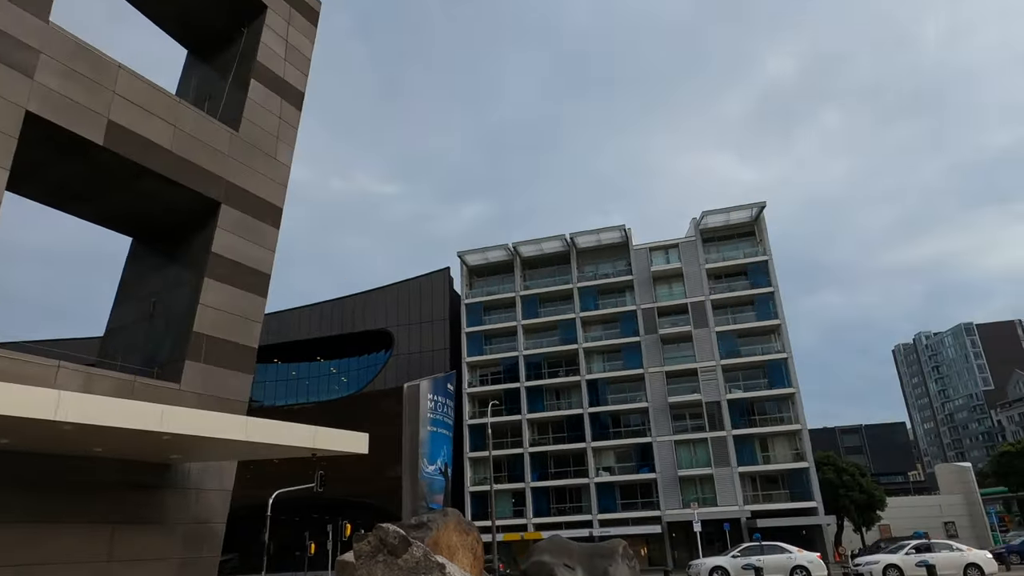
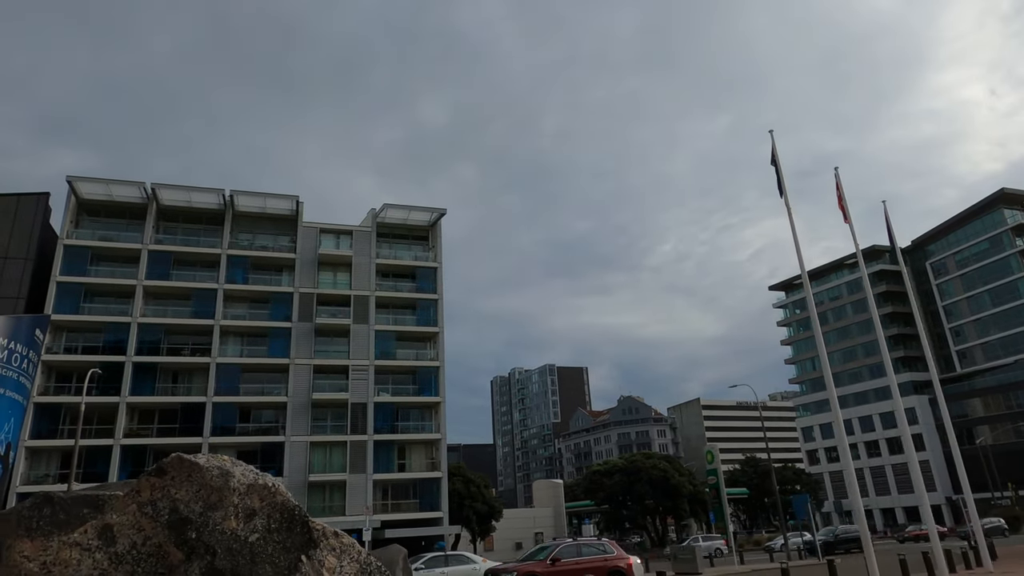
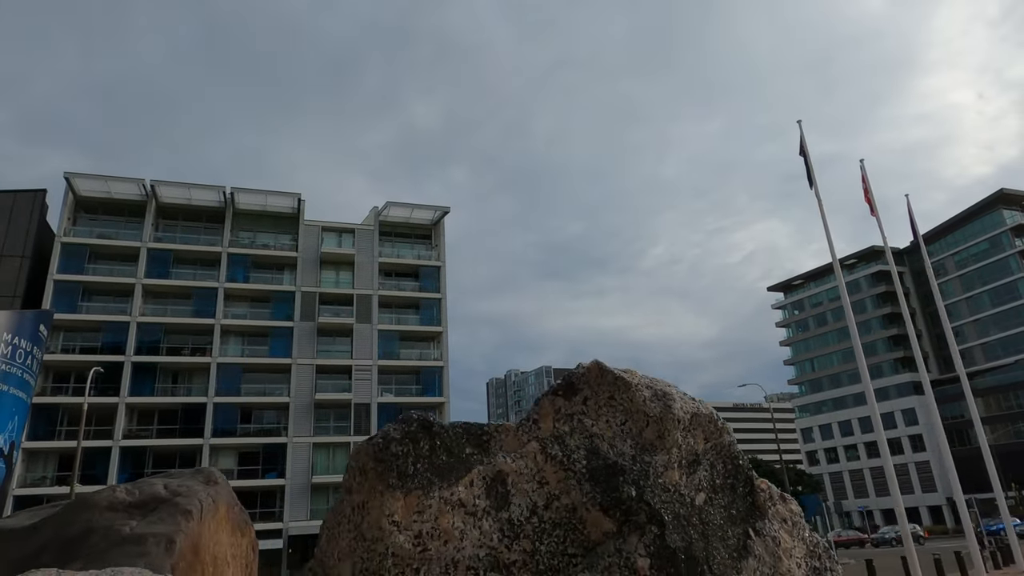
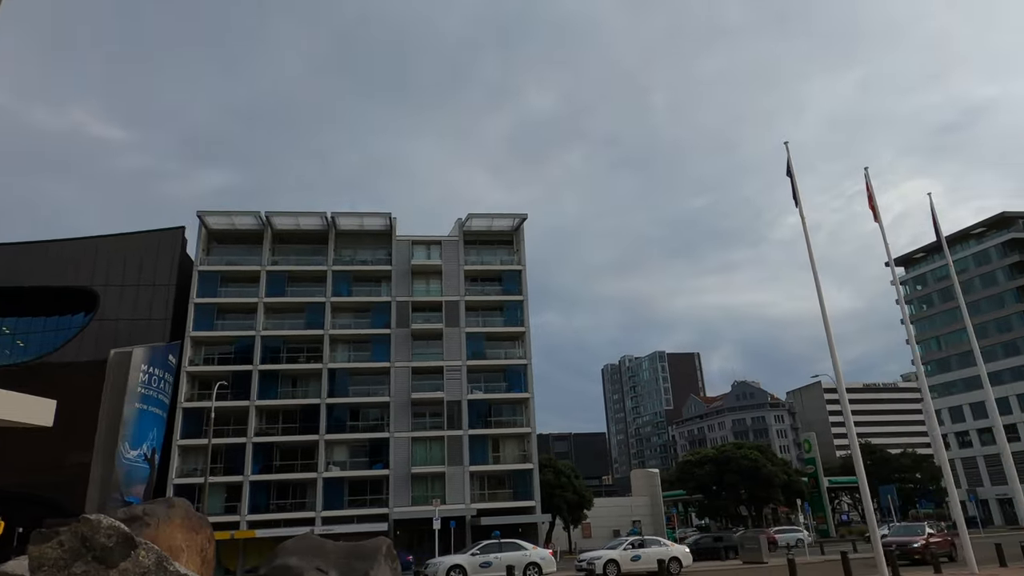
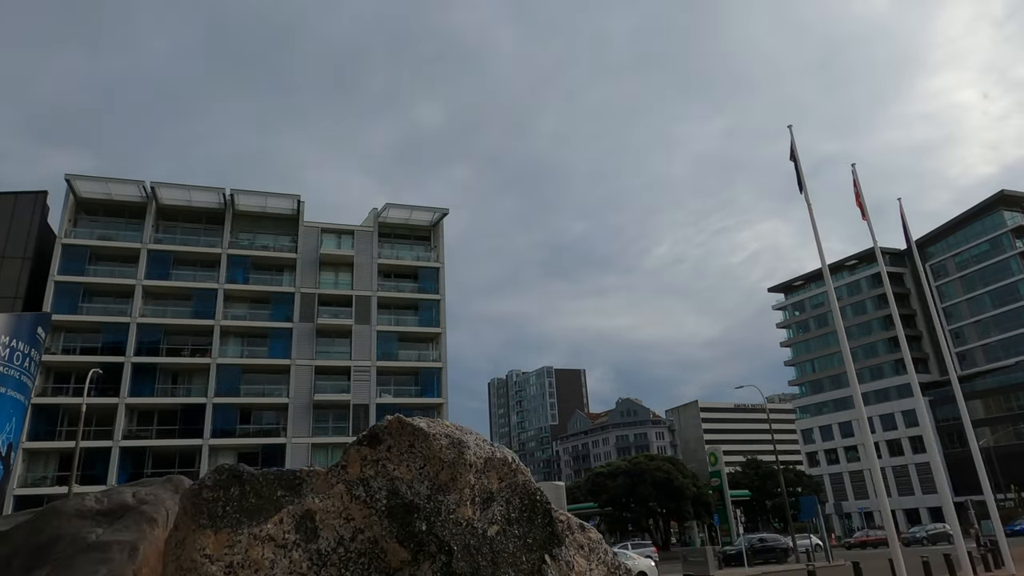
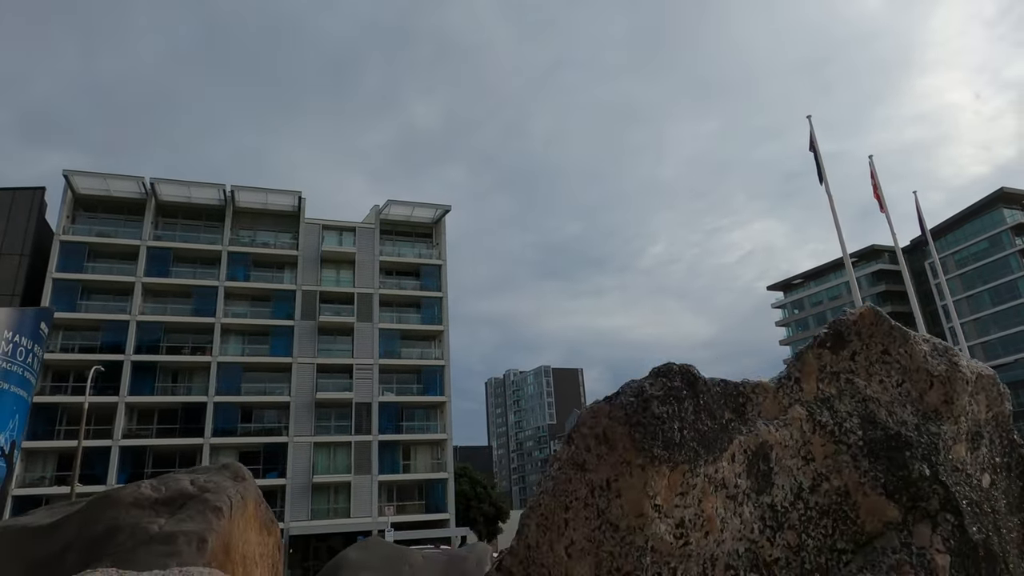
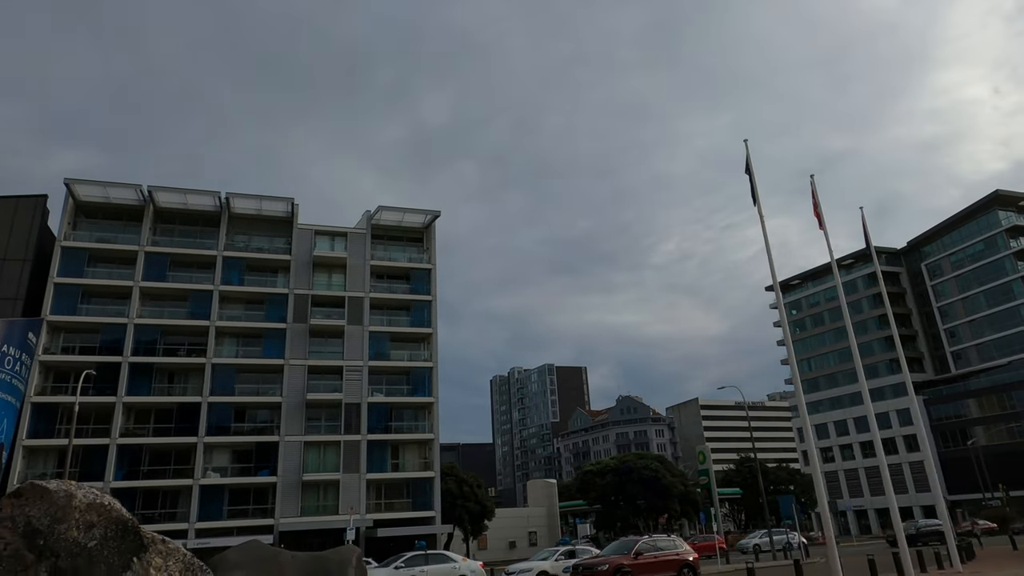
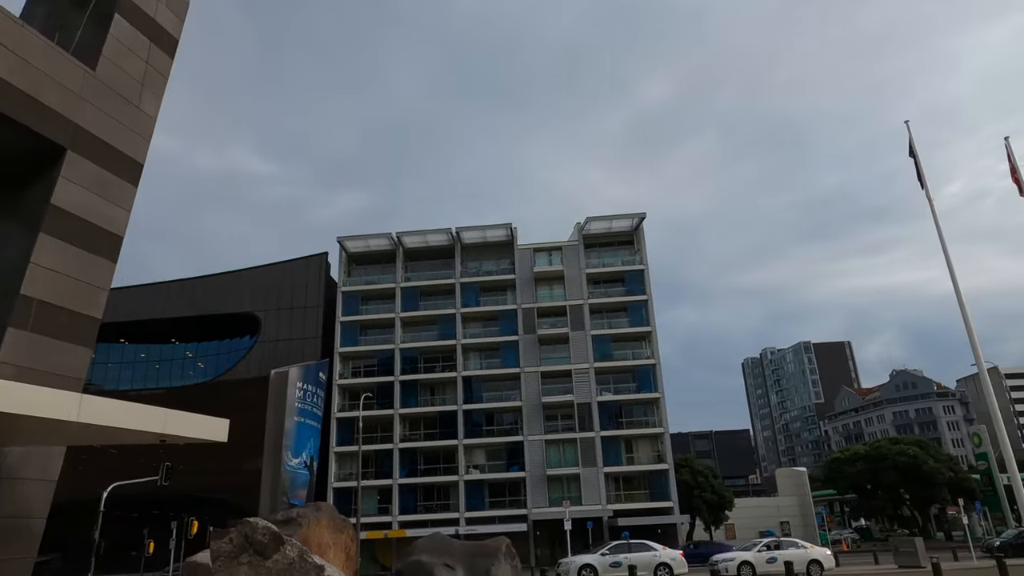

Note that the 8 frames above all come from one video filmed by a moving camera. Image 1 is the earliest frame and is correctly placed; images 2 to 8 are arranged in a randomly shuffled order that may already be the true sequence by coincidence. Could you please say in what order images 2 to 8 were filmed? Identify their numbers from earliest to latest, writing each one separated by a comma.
8, 4, 7, 2, 5, 3, 6
